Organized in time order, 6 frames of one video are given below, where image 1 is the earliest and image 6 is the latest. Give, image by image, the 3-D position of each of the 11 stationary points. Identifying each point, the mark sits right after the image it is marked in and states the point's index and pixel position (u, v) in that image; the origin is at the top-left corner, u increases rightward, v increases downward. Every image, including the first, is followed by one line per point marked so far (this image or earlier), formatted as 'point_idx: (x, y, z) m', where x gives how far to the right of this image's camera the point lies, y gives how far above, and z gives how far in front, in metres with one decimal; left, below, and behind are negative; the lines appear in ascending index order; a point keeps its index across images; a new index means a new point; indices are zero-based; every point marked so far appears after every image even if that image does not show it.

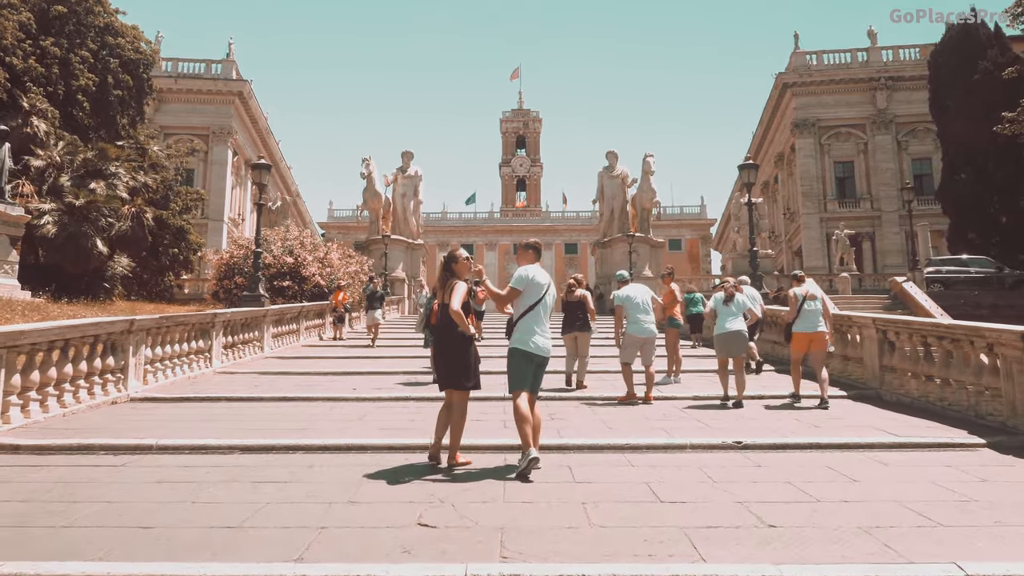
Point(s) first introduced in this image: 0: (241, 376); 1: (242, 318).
0: (-2.9, -1.0, +9.8) m
1: (-3.5, -0.4, +11.6) m
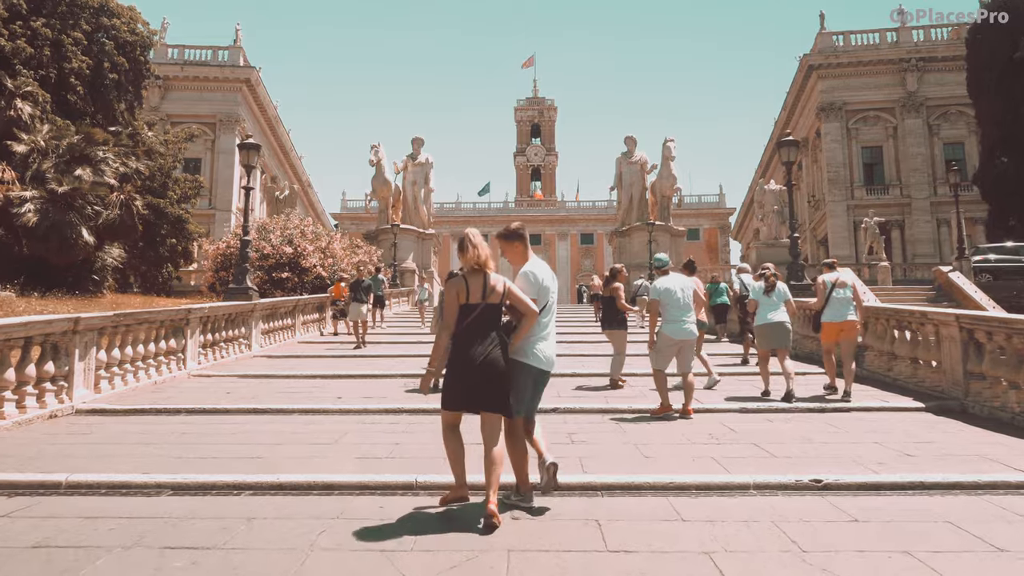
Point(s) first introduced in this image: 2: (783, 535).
0: (-2.8, -0.9, +8.6) m
1: (-3.3, -0.3, +10.4) m
2: (+1.0, -0.9, +3.3) m
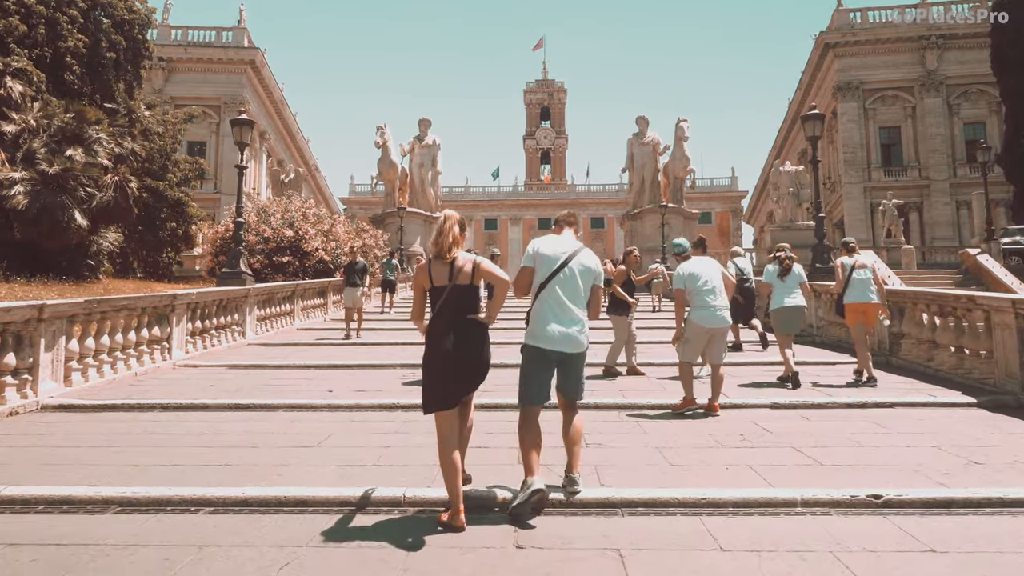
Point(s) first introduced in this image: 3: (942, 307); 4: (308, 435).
0: (-2.8, -0.7, +8.0) m
1: (-3.2, -0.1, +9.8) m
2: (+1.0, -0.9, +2.7) m
3: (+3.5, -0.2, +7.3) m
4: (-1.1, -0.8, +4.8) m
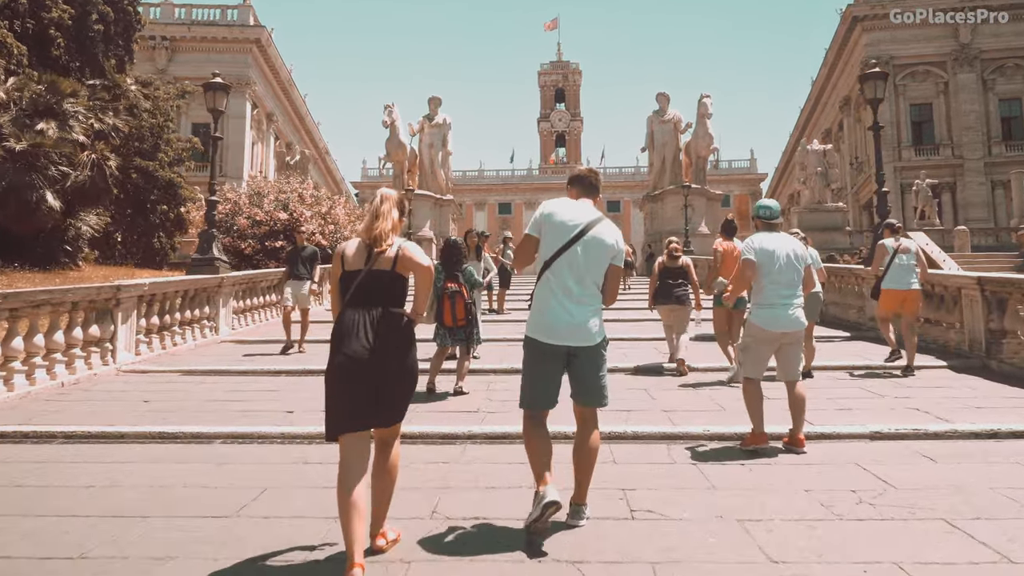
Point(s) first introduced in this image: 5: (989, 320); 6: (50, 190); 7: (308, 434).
0: (-2.7, -0.7, +6.6) m
1: (-3.1, 0.0, +8.4) m
2: (+1.0, -0.9, +1.3) m
3: (+3.5, -0.1, +5.8) m
4: (-1.1, -0.8, +3.4) m
5: (+3.6, -0.2, +6.7) m
6: (-7.4, +1.6, +14.5) m
7: (-1.0, -0.7, +4.5) m
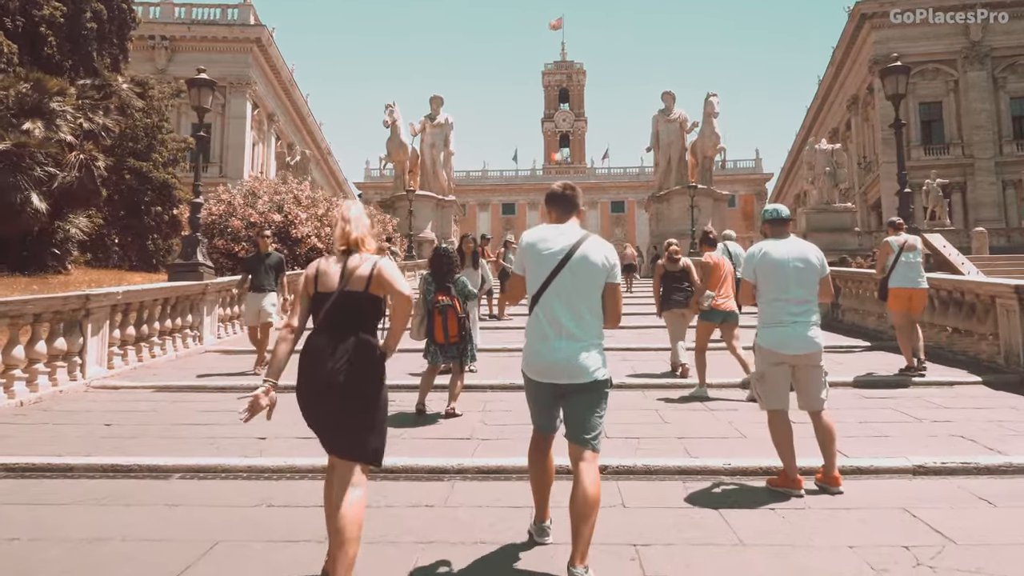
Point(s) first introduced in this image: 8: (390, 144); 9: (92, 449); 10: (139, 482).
0: (-2.7, -0.7, +6.1) m
1: (-3.1, -0.1, +7.9) m
2: (+1.0, -0.9, +0.8) m
3: (+3.5, -0.1, +5.3) m
4: (-1.1, -0.8, +2.9) m
5: (+3.5, -0.3, +6.2) m
6: (-7.4, +1.5, +14.0) m
7: (-1.0, -0.8, +4.0) m
8: (-2.8, +3.2, +20.0) m
9: (-2.0, -0.8, +4.4) m
10: (-1.6, -0.8, +3.8) m
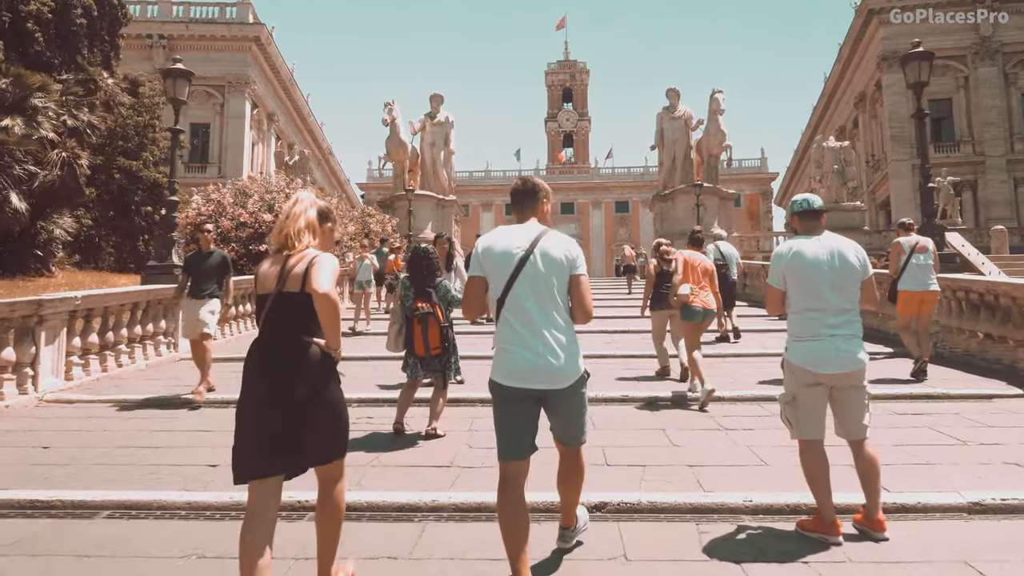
0: (-2.7, -0.8, +5.6) m
1: (-3.2, -0.1, +7.4) m
2: (+0.9, -0.9, +0.2) m
3: (+3.5, -0.2, +4.7) m
4: (-1.1, -0.9, +2.3) m
5: (+3.5, -0.3, +5.6) m
6: (-7.4, +1.4, +13.5) m
7: (-1.1, -0.8, +3.4) m
8: (-2.8, +3.2, +19.4) m
9: (-2.1, -0.8, +3.8) m
10: (-1.7, -0.8, +3.3) m
